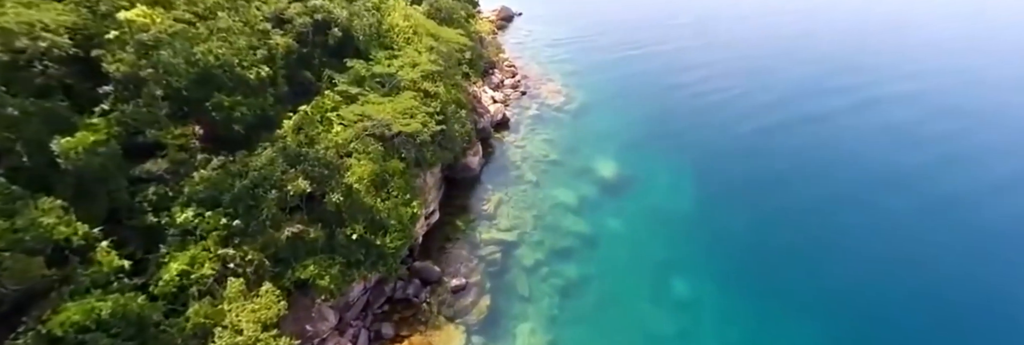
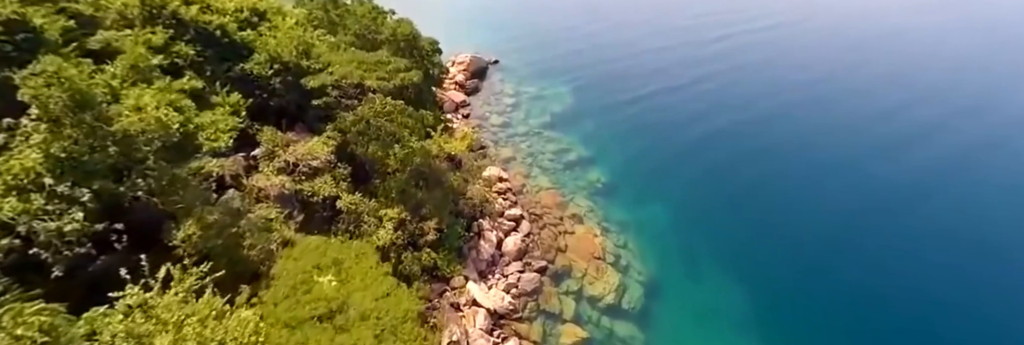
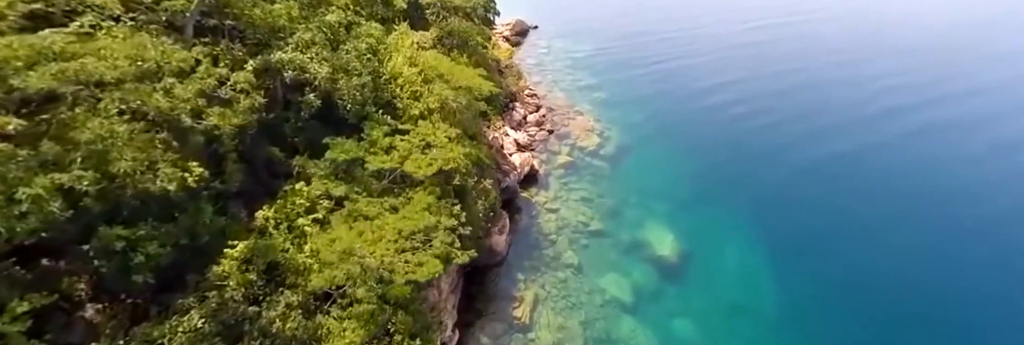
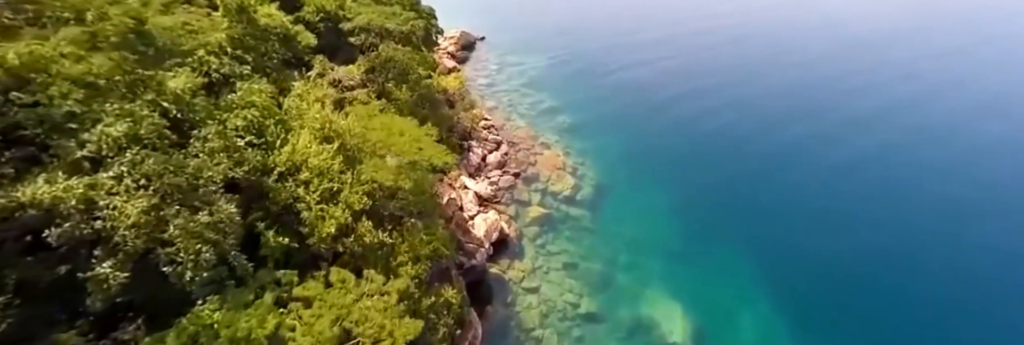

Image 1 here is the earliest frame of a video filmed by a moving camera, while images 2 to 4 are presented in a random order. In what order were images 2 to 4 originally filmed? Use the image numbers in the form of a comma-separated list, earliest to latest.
3, 4, 2
